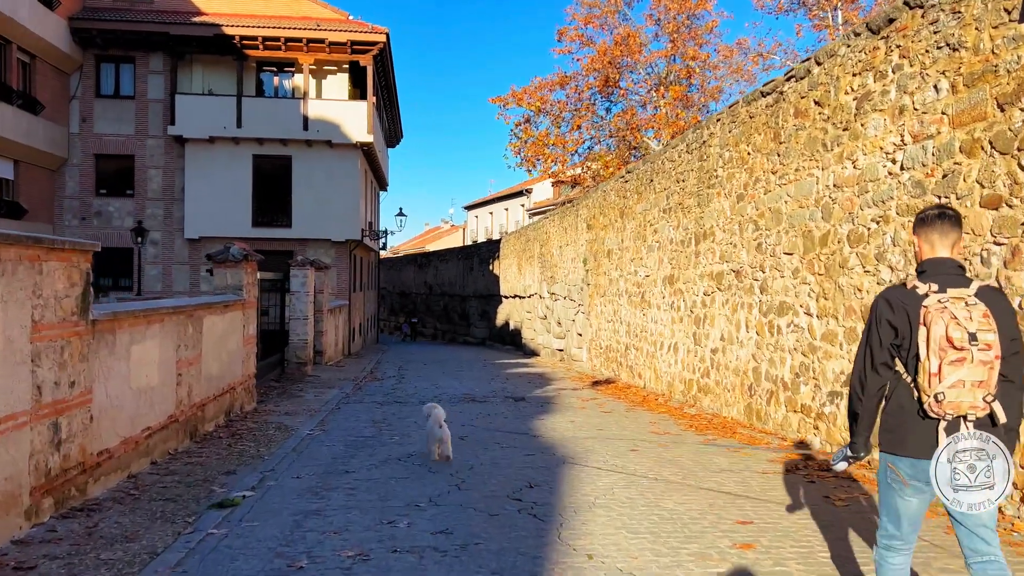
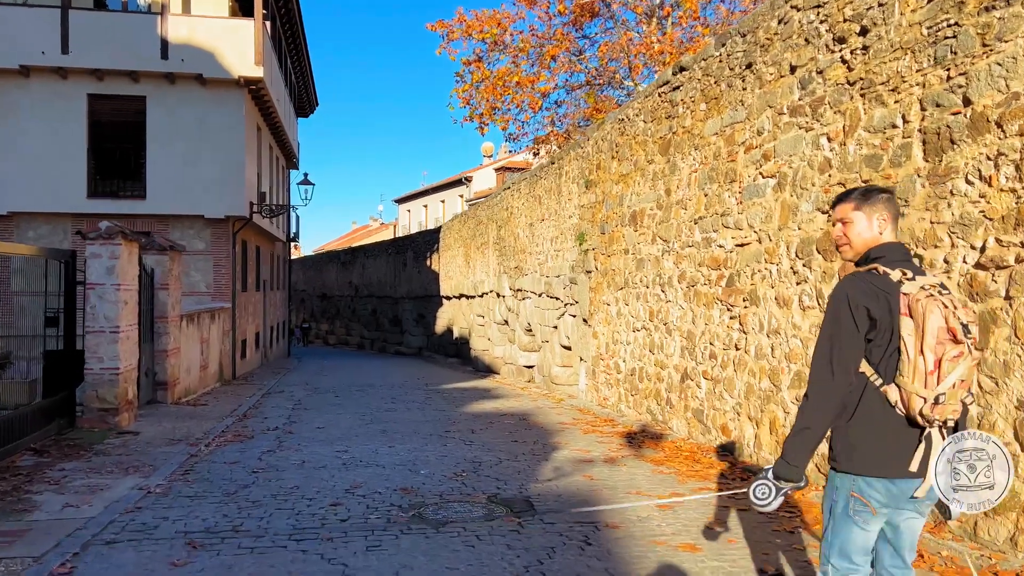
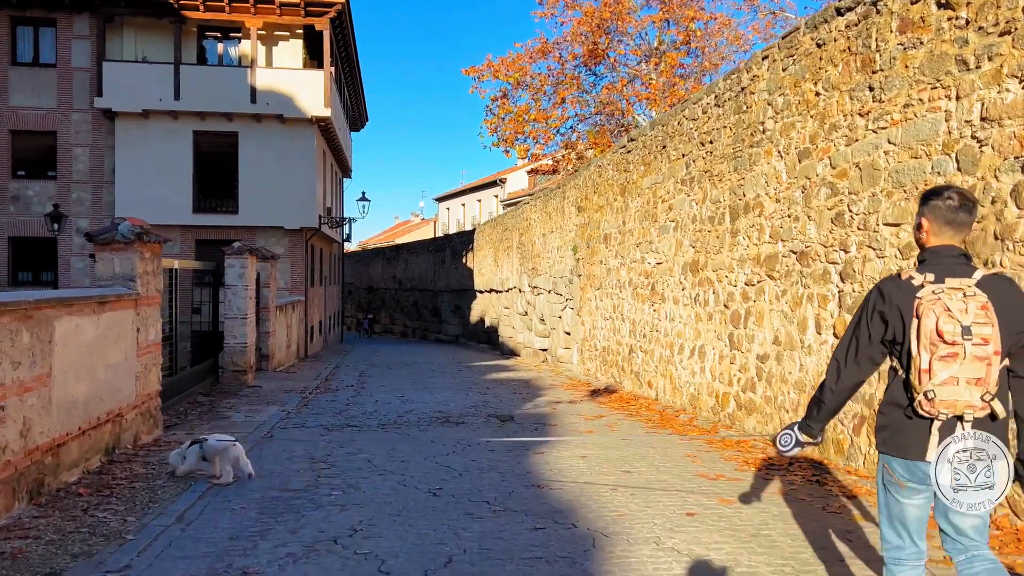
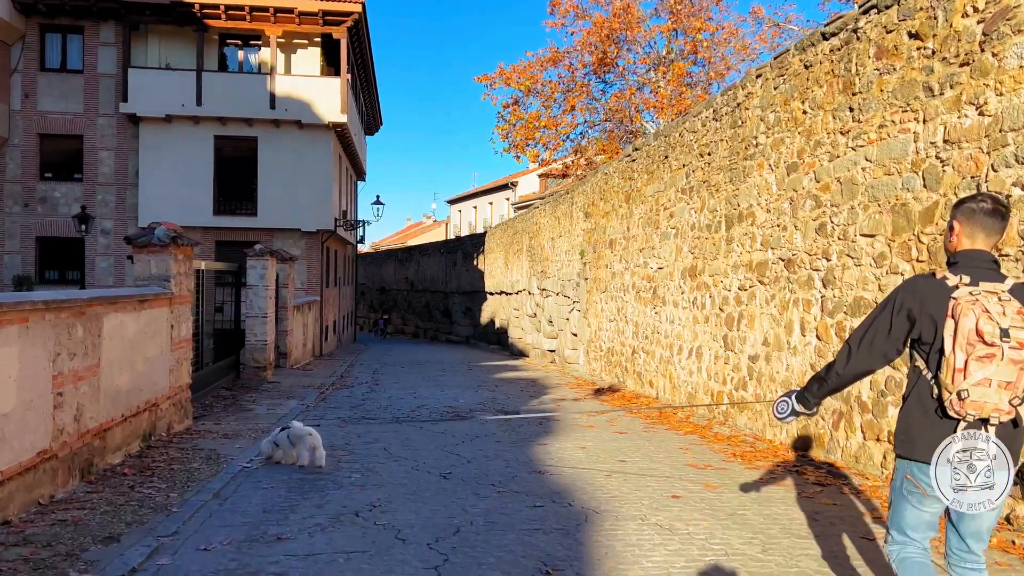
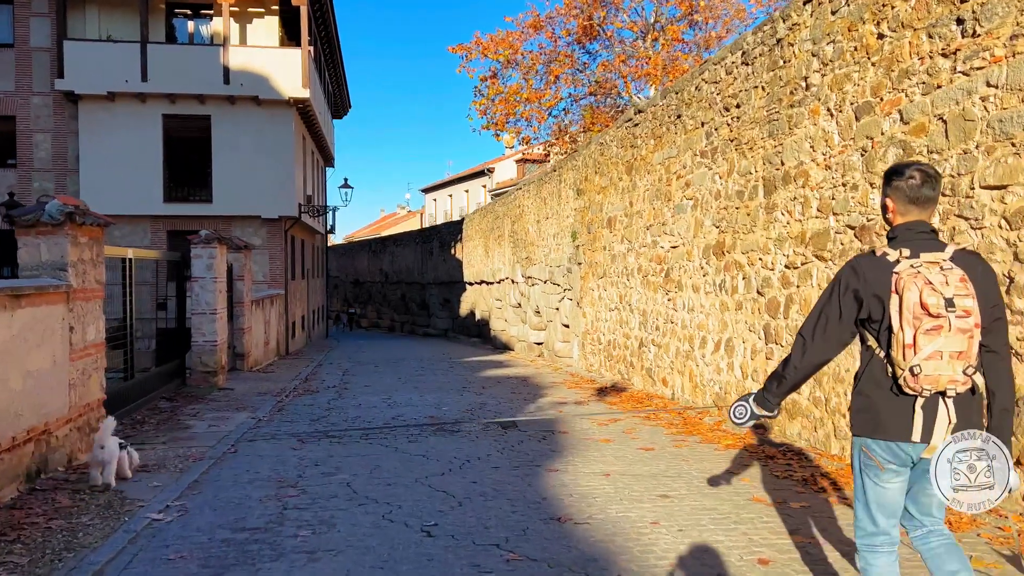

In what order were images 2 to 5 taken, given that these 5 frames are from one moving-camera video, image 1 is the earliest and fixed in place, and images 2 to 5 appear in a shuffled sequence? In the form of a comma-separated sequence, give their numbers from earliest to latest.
4, 3, 5, 2
